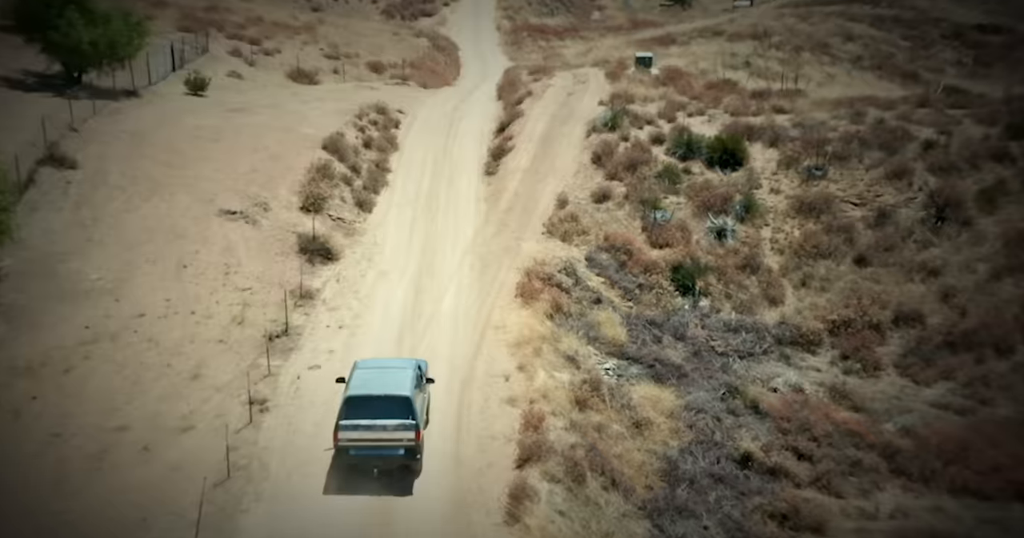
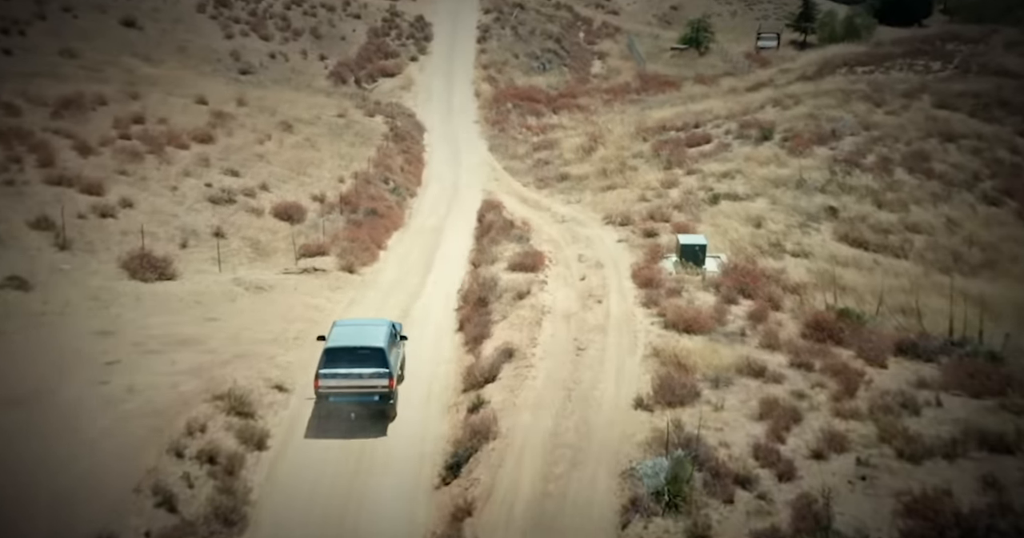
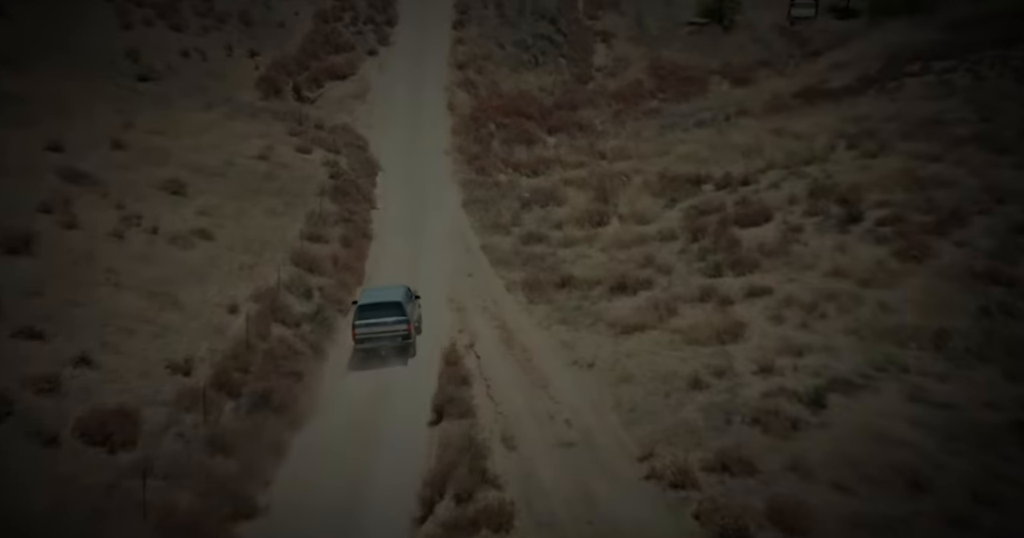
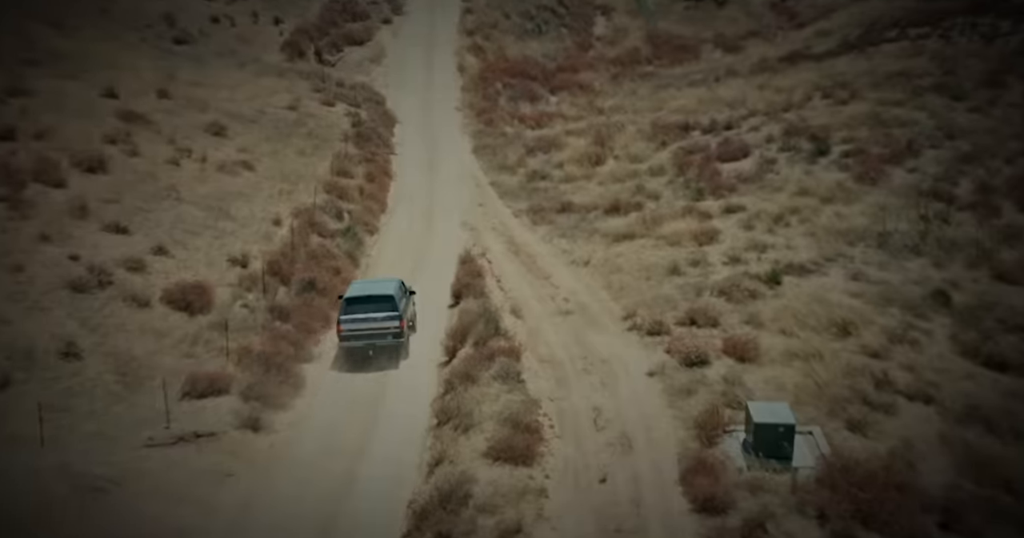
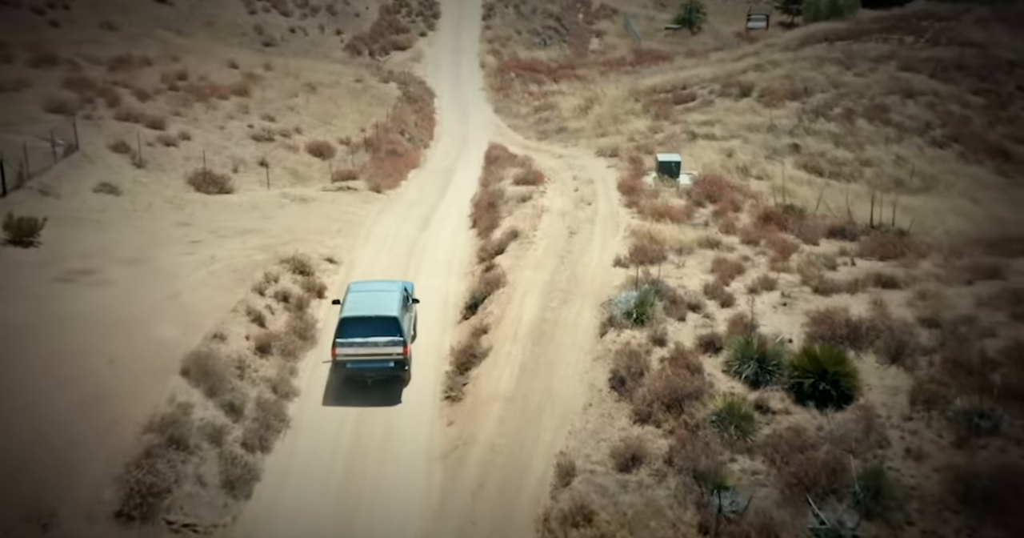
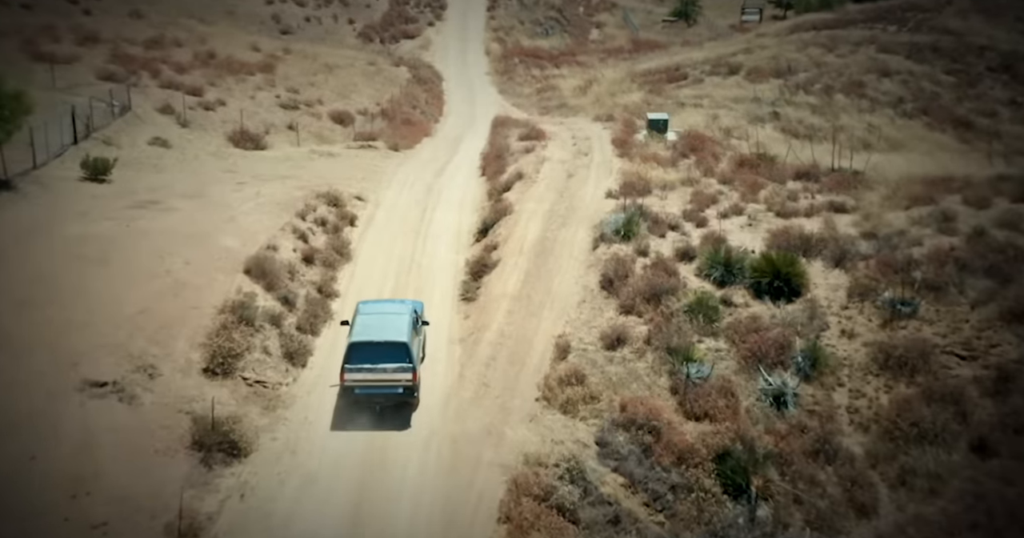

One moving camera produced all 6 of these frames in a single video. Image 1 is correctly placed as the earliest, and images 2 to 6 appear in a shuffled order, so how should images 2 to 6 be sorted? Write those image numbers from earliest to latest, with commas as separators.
6, 5, 2, 4, 3
